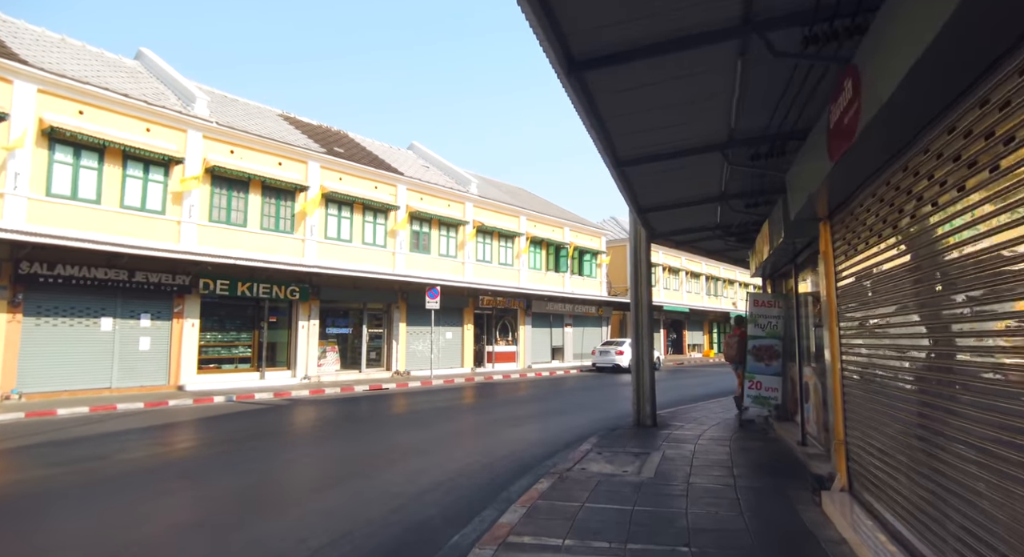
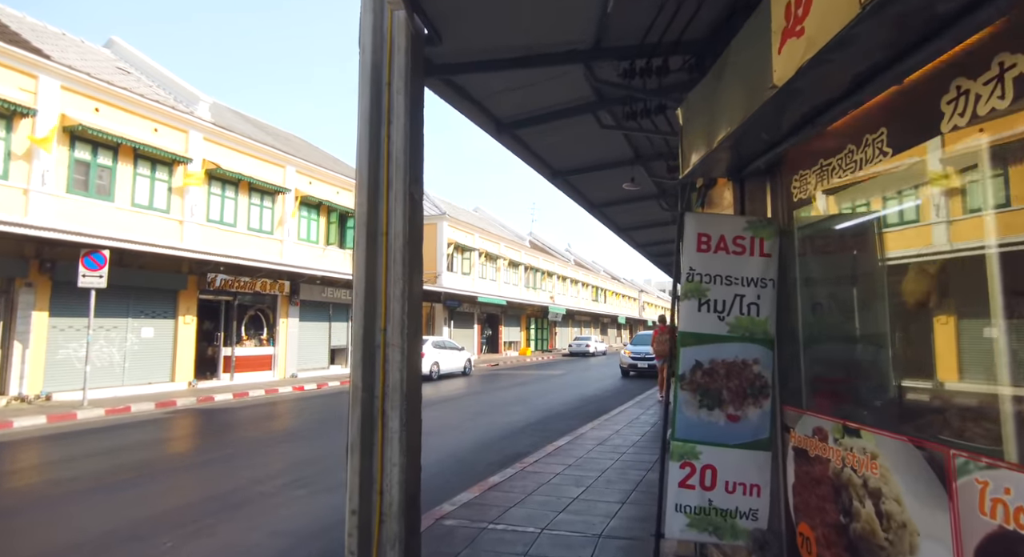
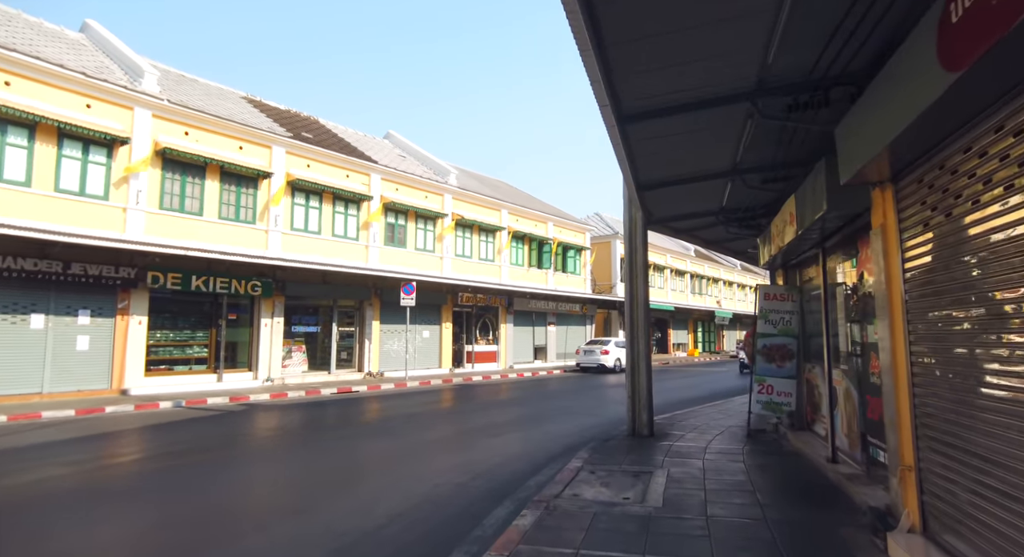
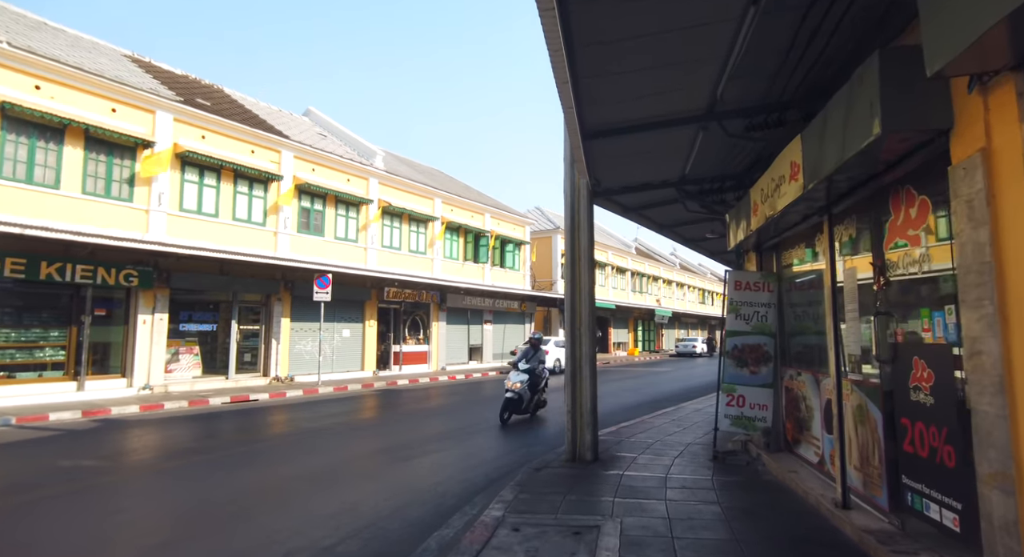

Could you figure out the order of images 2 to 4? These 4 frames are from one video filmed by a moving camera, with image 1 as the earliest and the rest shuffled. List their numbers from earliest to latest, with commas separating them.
3, 4, 2
